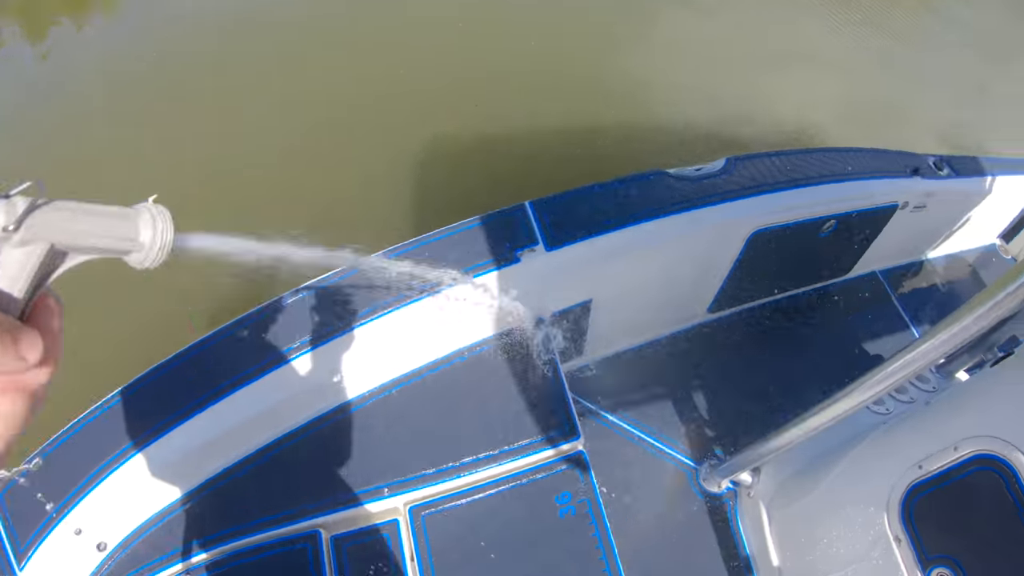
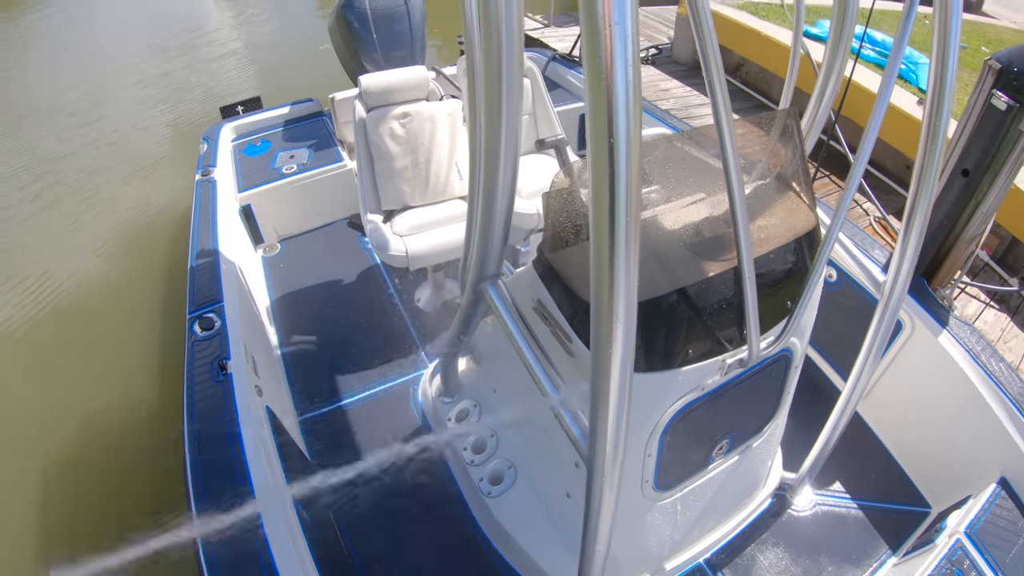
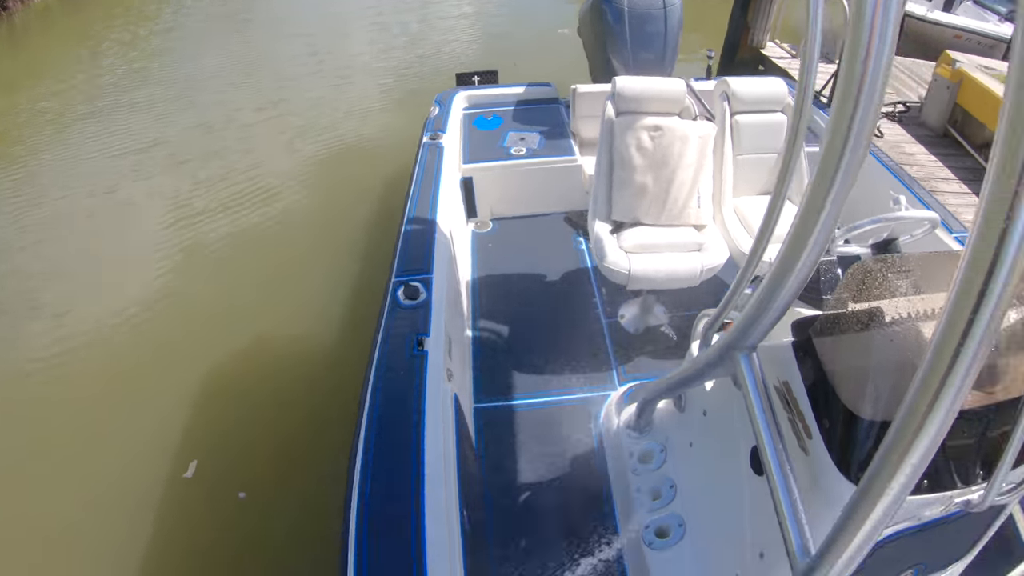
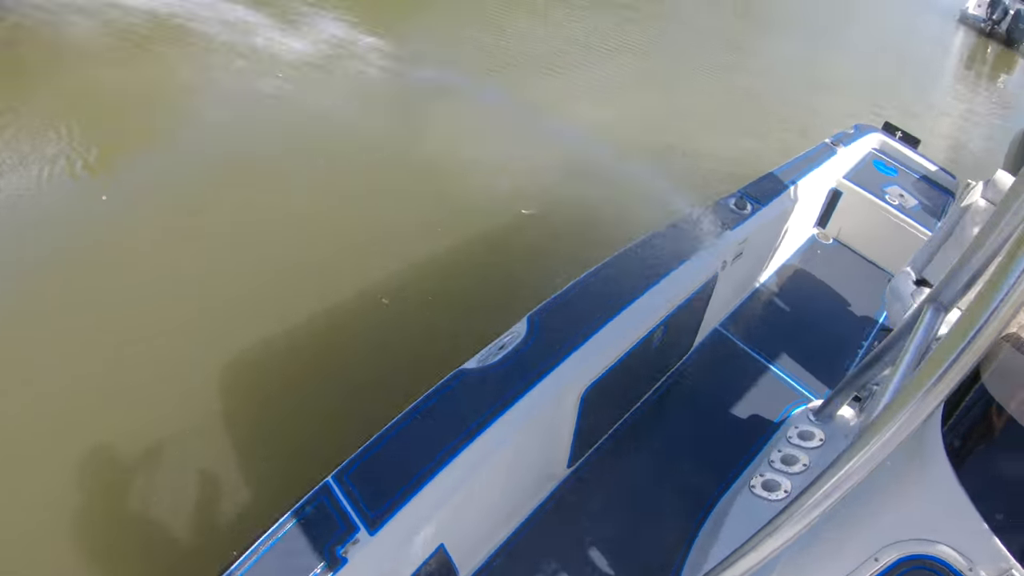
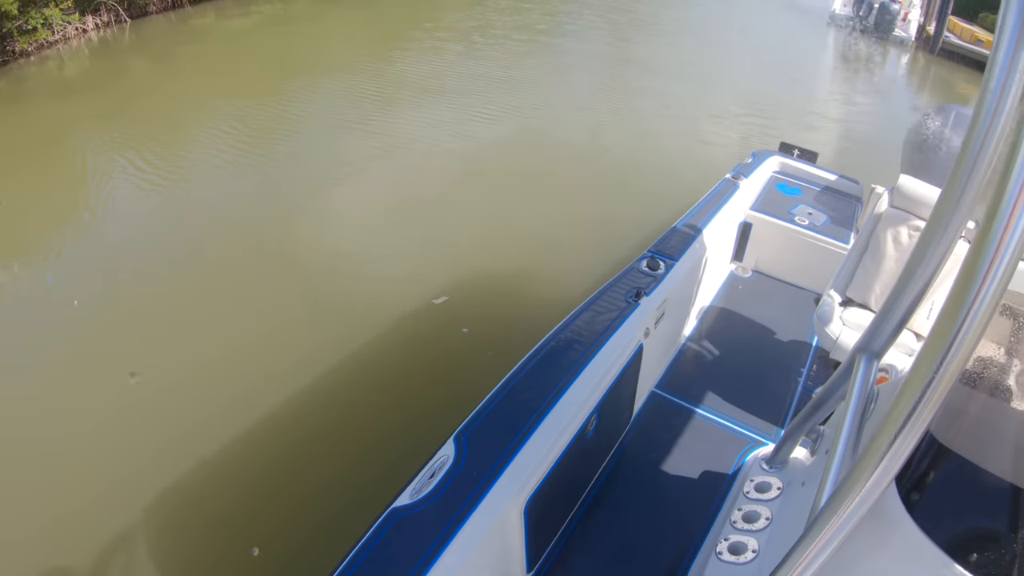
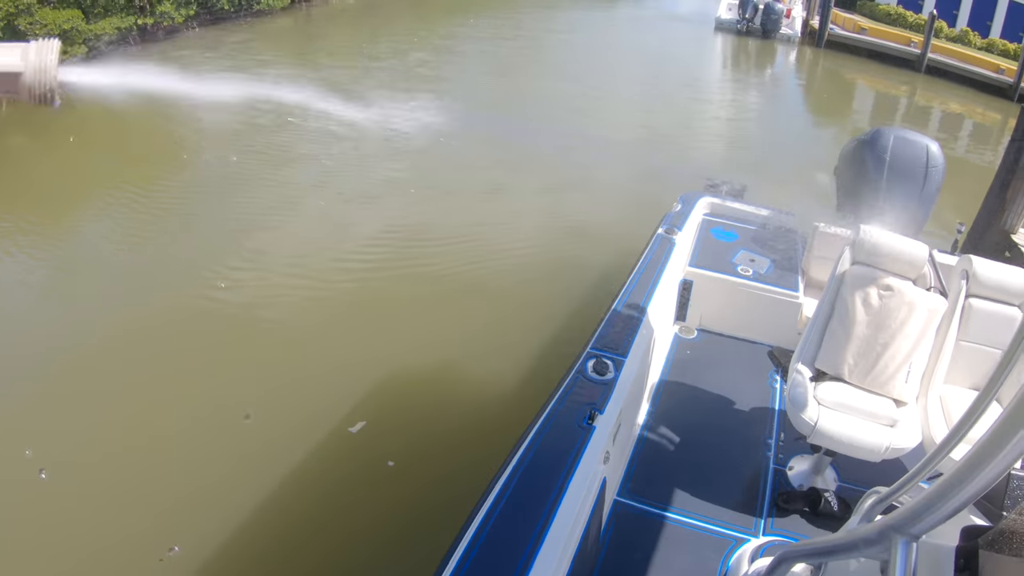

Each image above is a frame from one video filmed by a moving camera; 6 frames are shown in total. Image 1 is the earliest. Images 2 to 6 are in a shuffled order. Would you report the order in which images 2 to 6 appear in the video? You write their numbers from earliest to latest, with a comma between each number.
4, 5, 6, 3, 2
